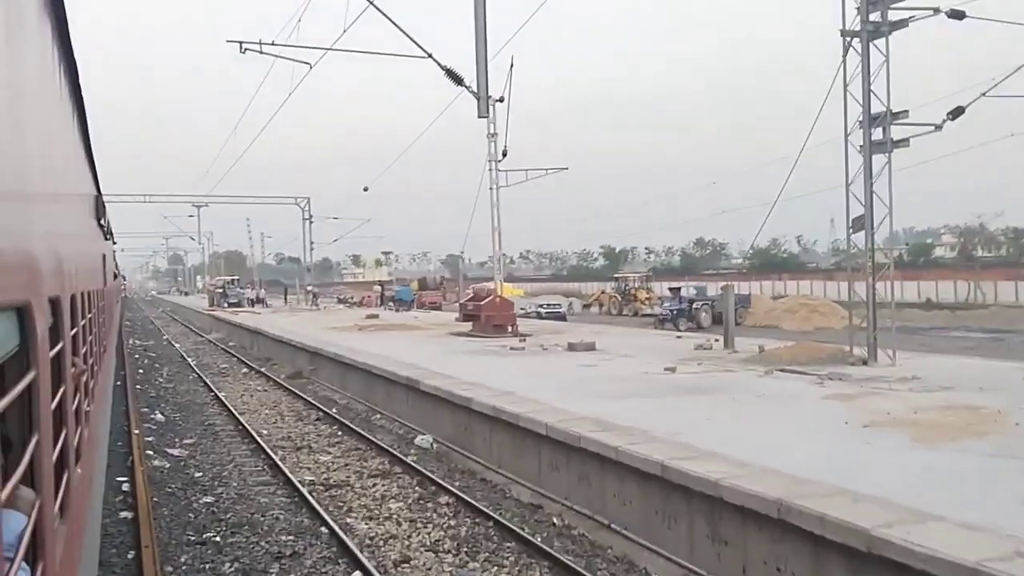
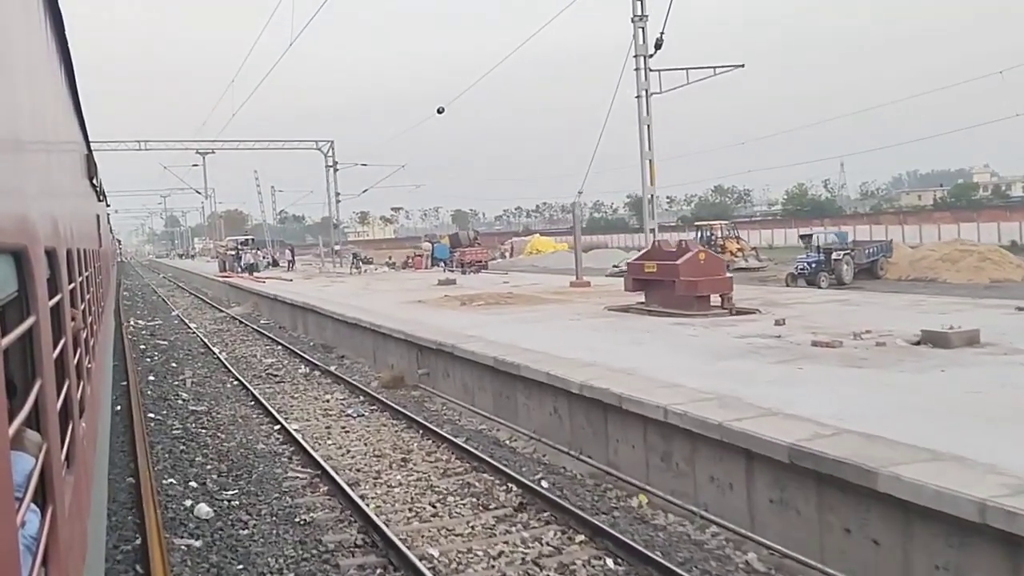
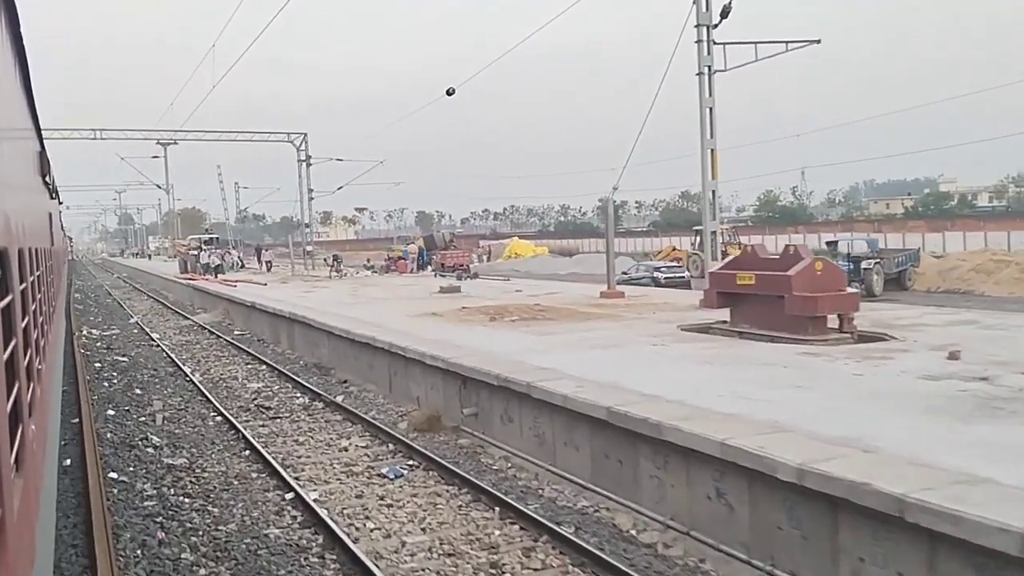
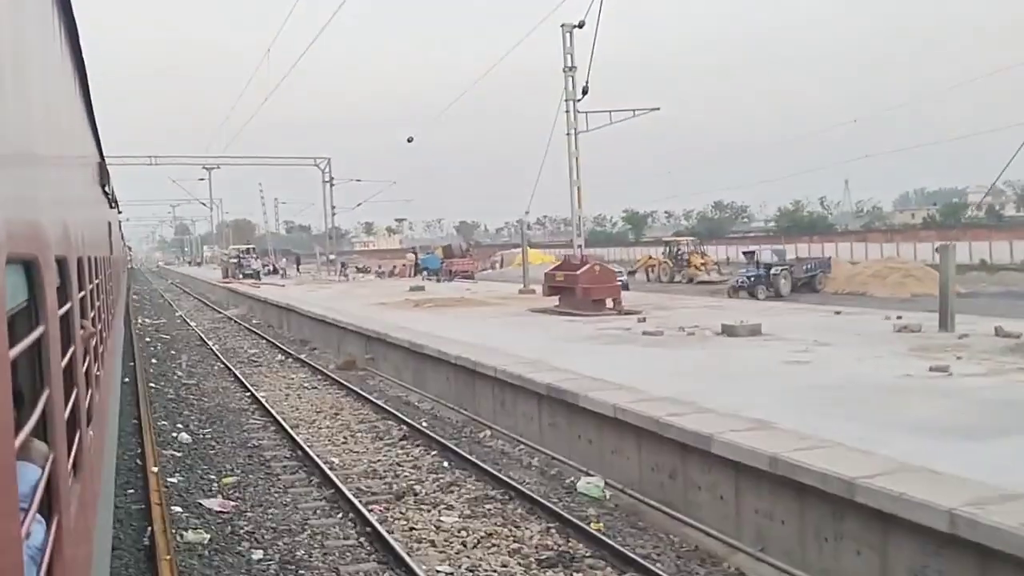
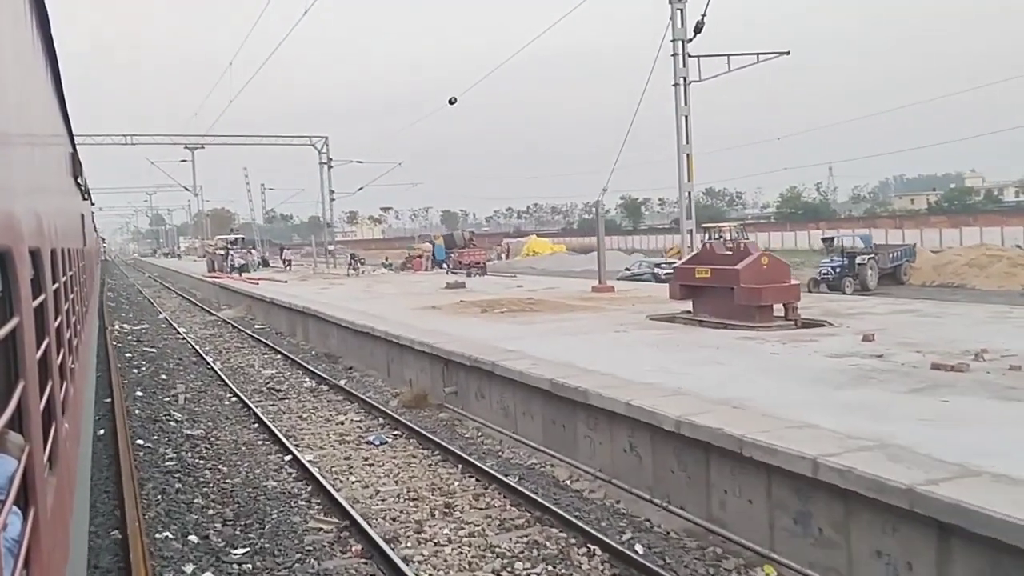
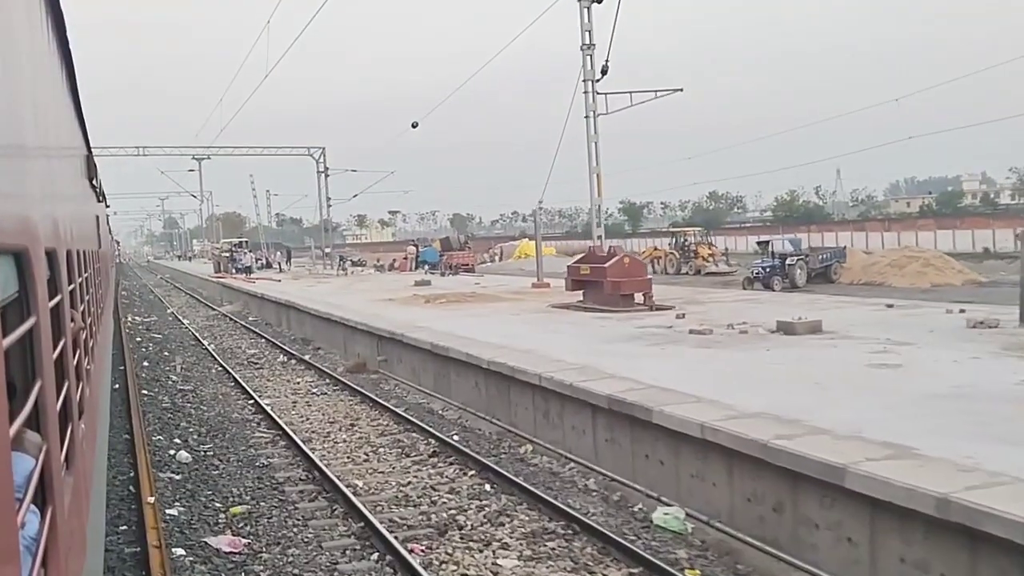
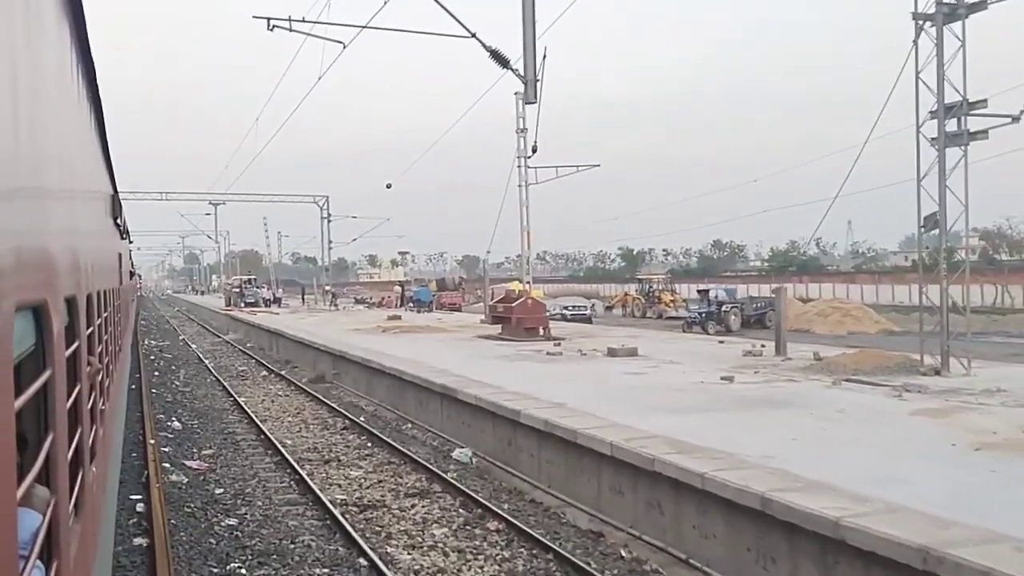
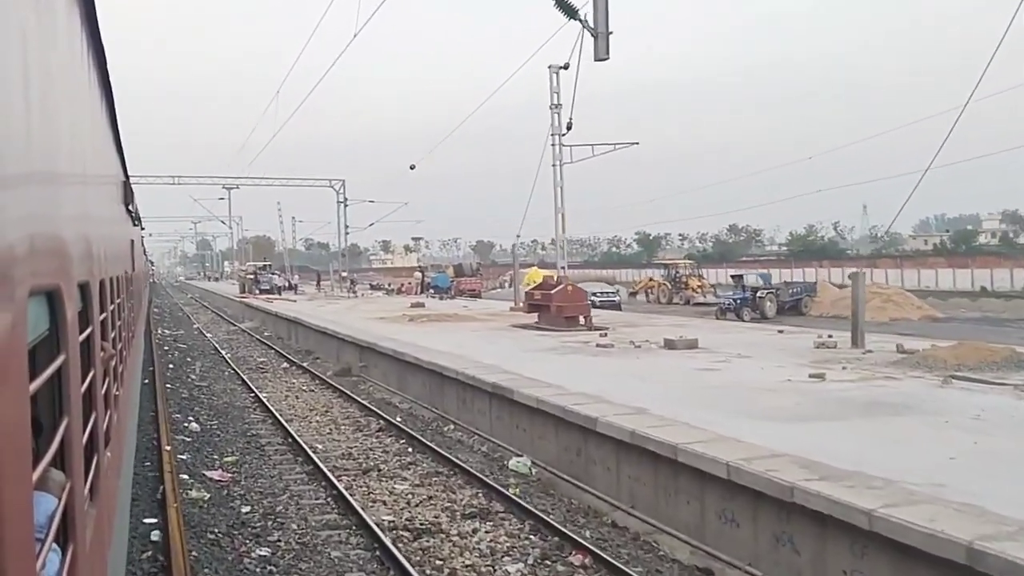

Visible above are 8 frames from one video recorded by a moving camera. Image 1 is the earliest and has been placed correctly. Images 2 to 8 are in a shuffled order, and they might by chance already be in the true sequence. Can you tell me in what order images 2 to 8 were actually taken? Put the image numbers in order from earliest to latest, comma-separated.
7, 8, 4, 6, 2, 5, 3
